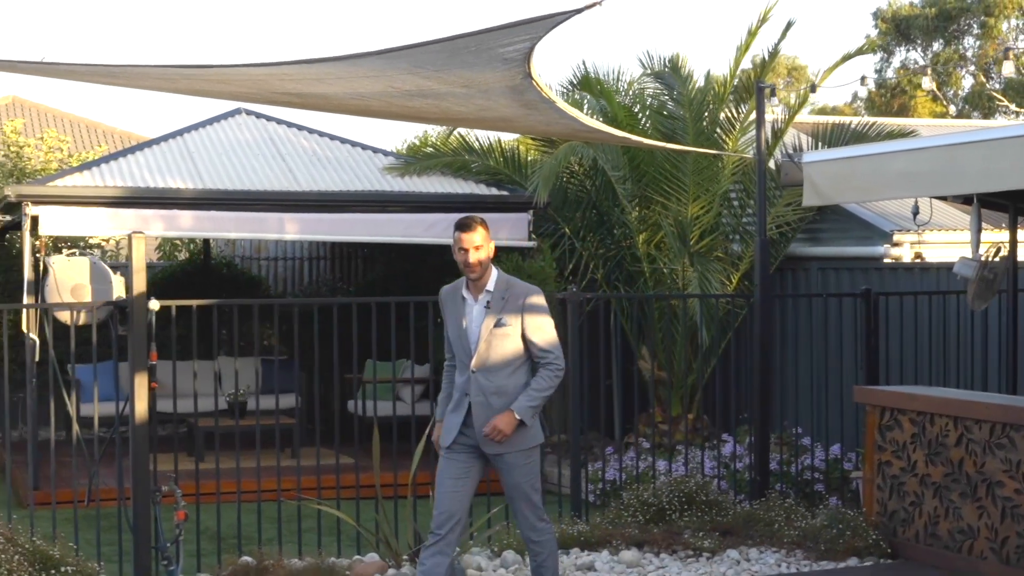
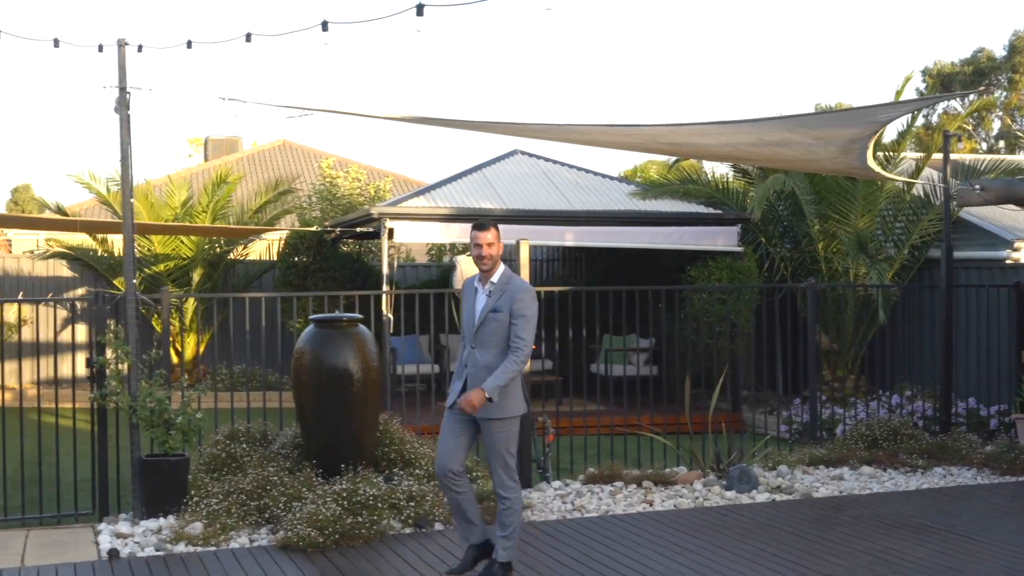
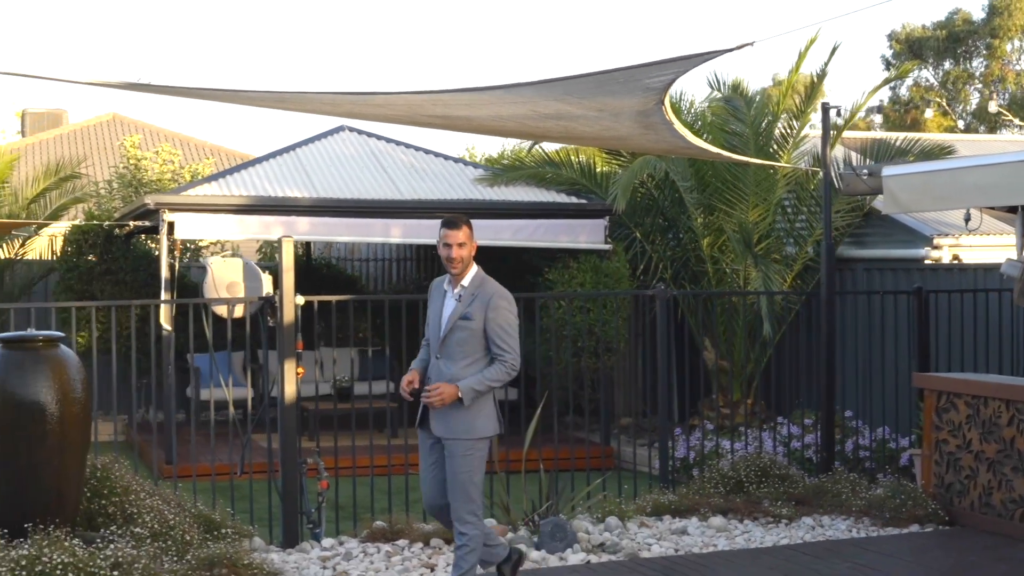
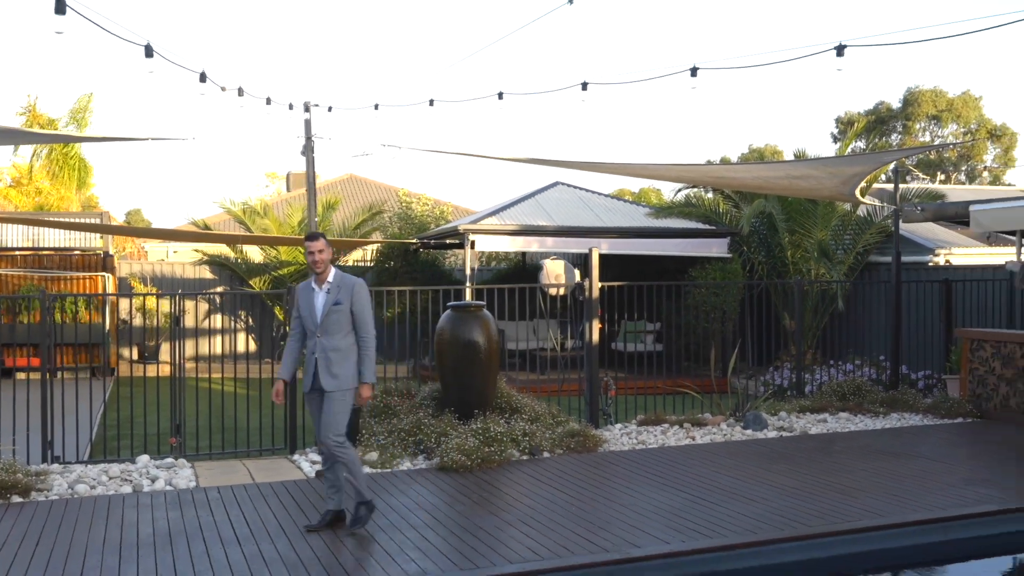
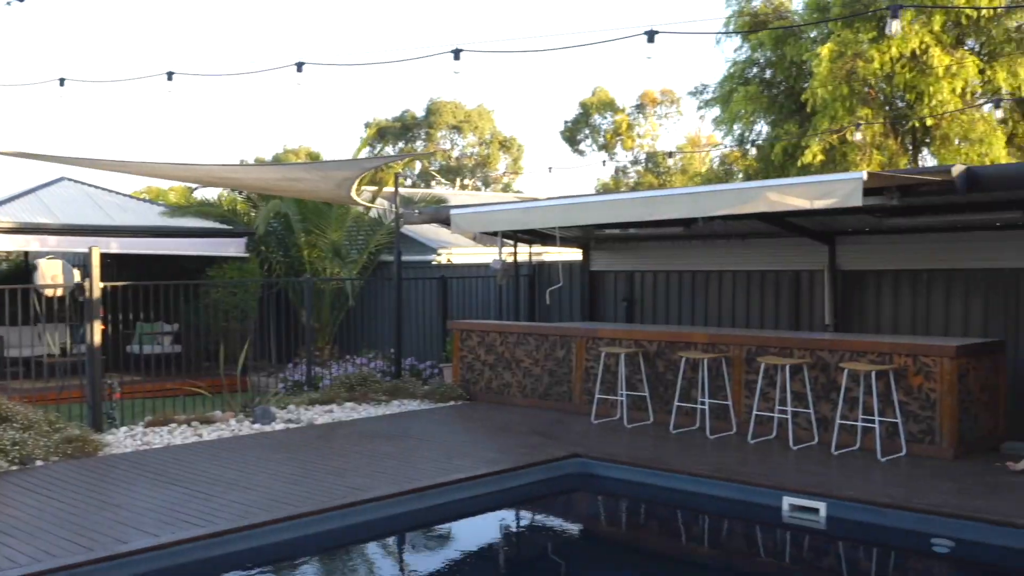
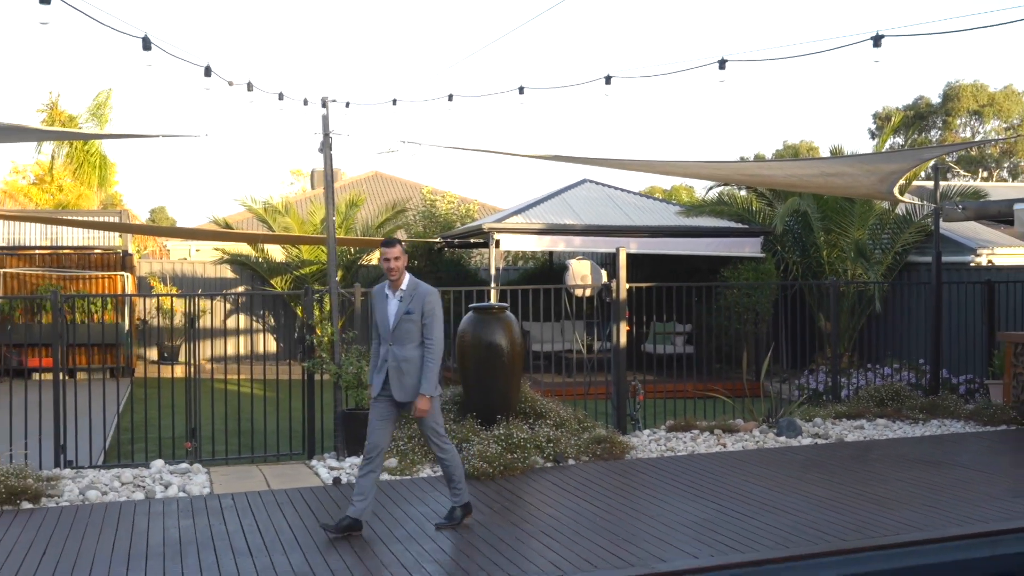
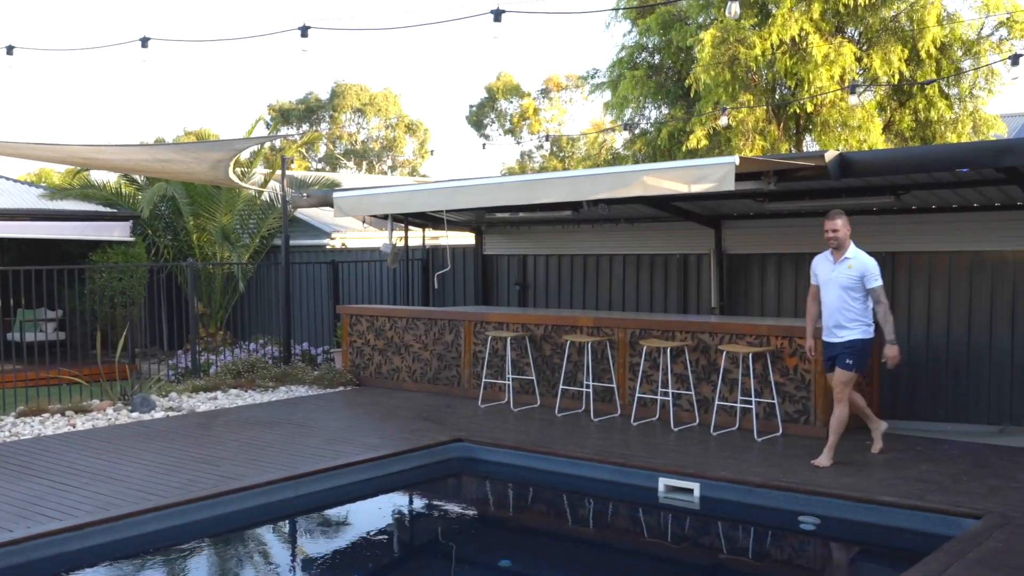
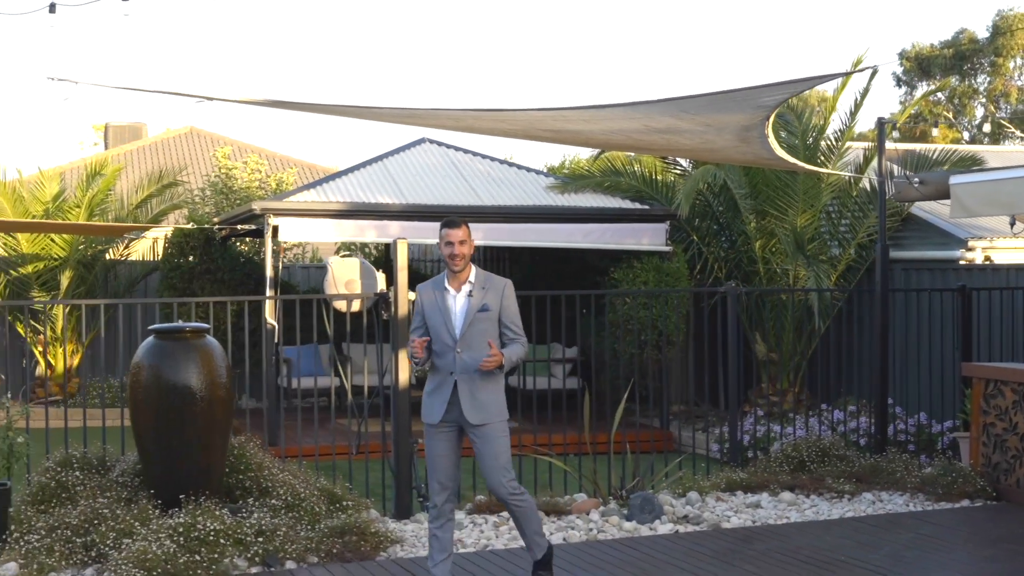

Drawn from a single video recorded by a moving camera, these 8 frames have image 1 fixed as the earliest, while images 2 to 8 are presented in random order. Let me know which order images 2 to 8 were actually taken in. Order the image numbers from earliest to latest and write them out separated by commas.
3, 8, 2, 6, 4, 5, 7
